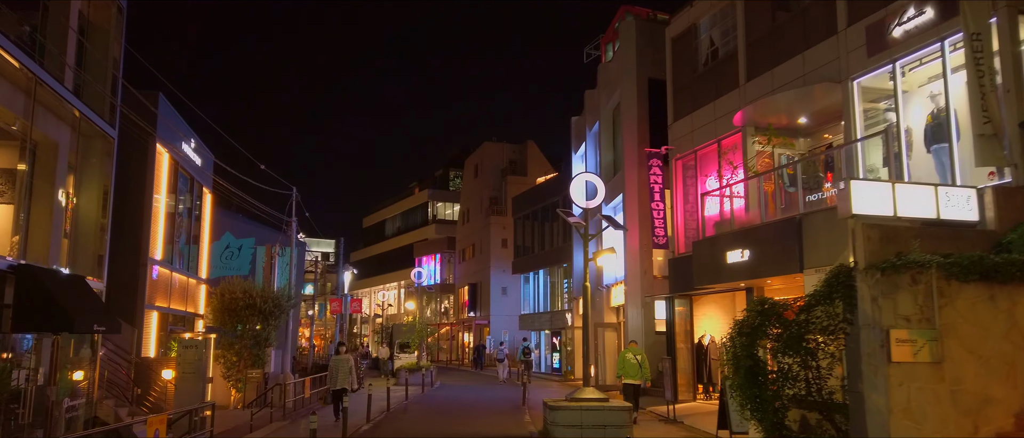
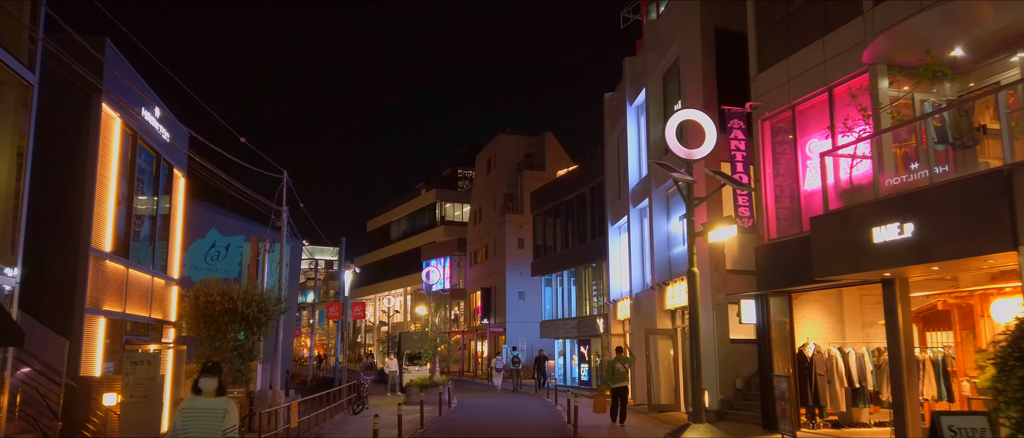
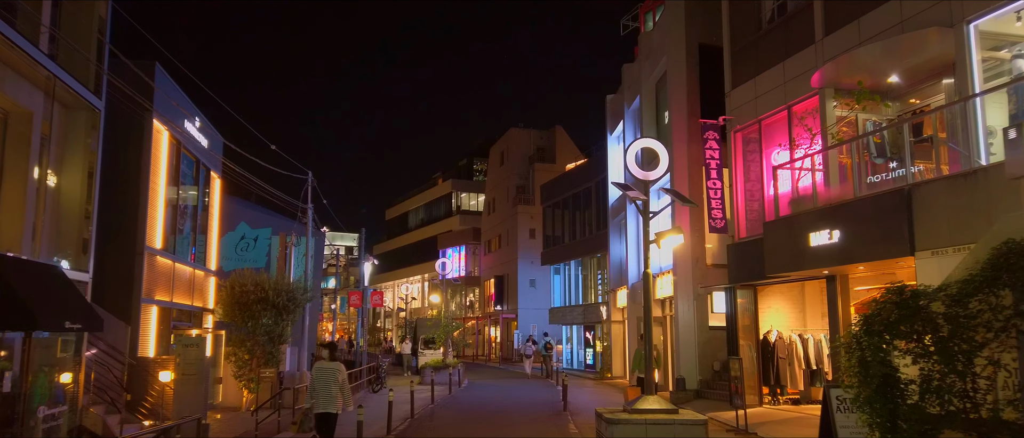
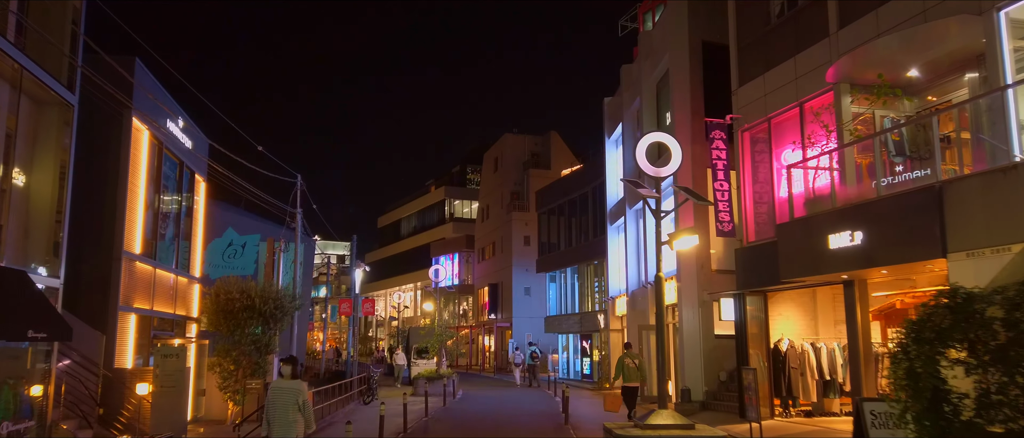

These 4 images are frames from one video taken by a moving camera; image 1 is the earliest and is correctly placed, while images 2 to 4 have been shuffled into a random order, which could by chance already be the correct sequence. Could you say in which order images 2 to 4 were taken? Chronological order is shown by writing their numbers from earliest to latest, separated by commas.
3, 4, 2
